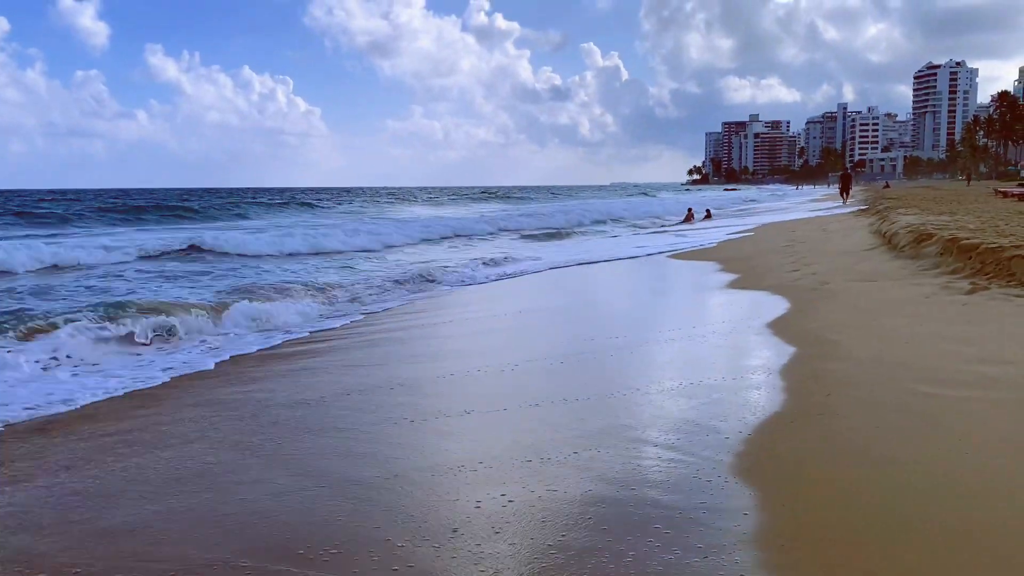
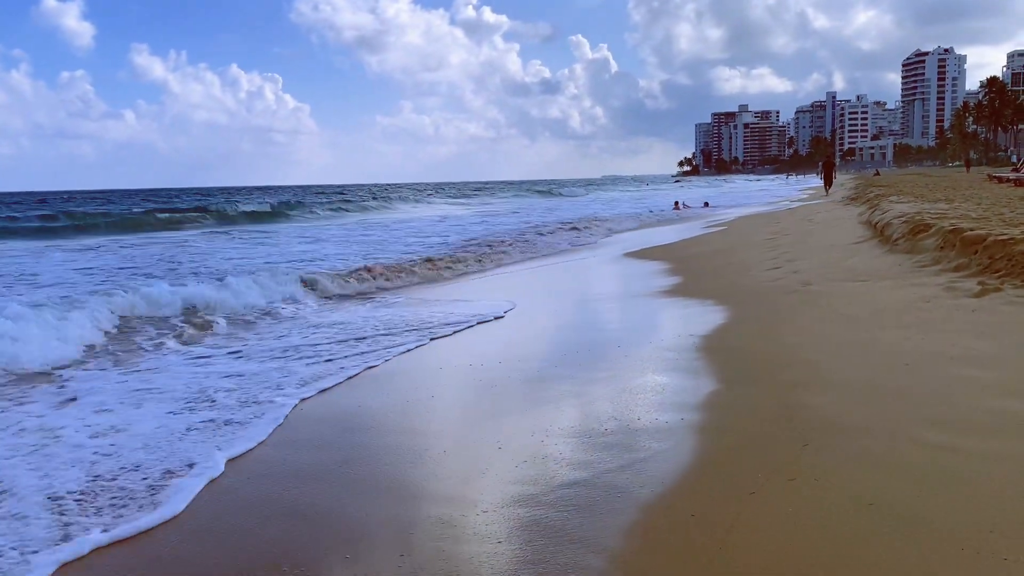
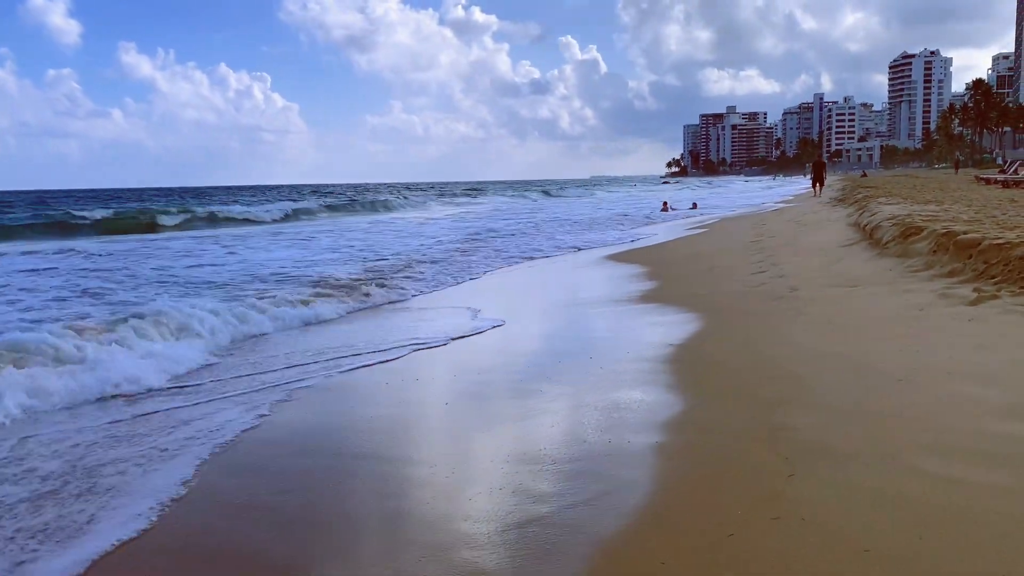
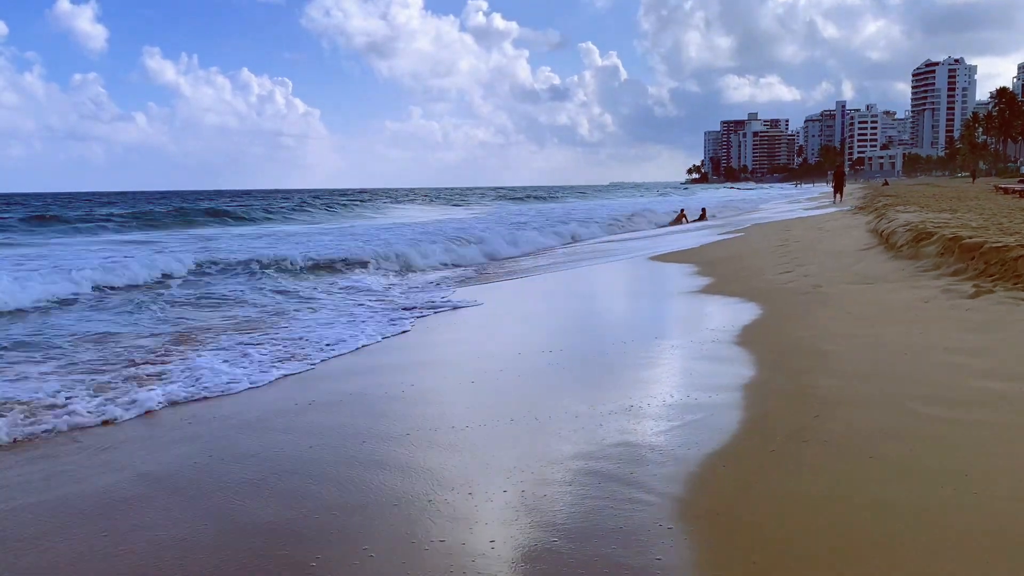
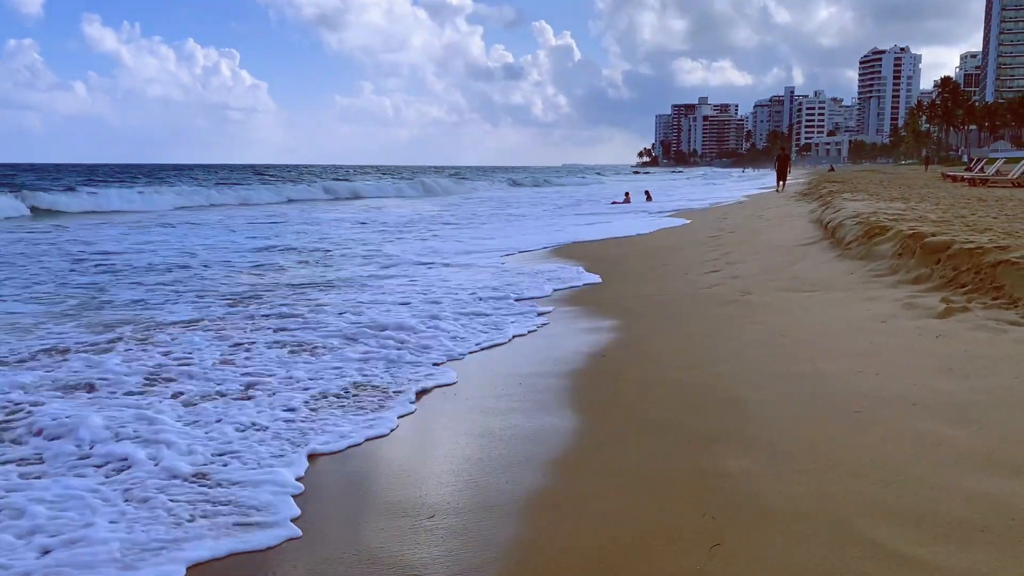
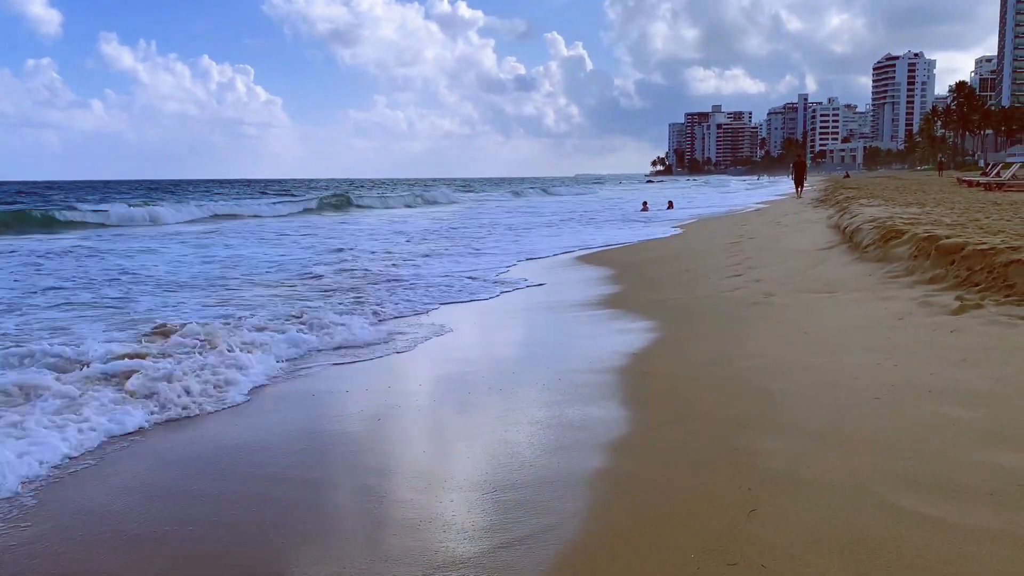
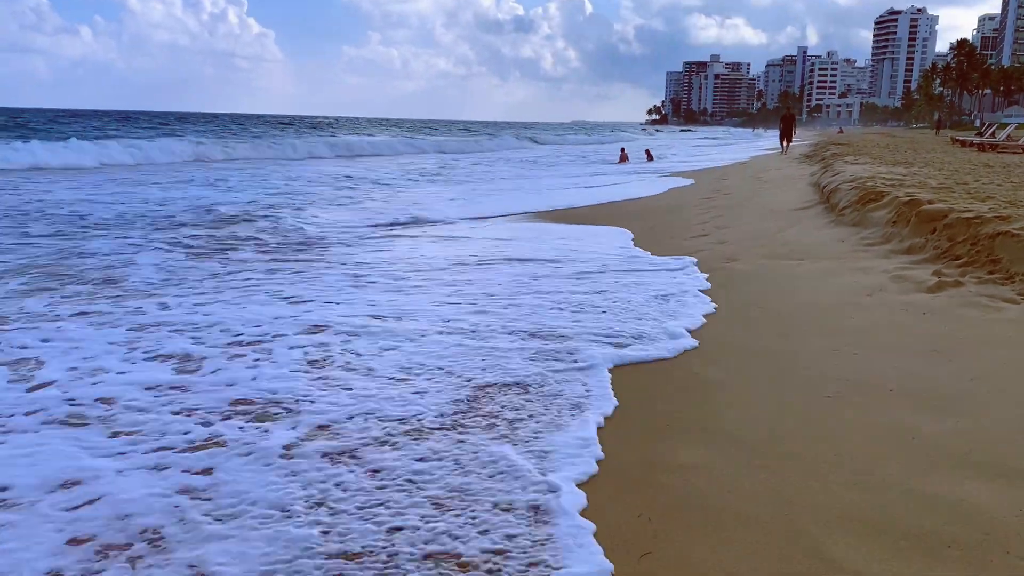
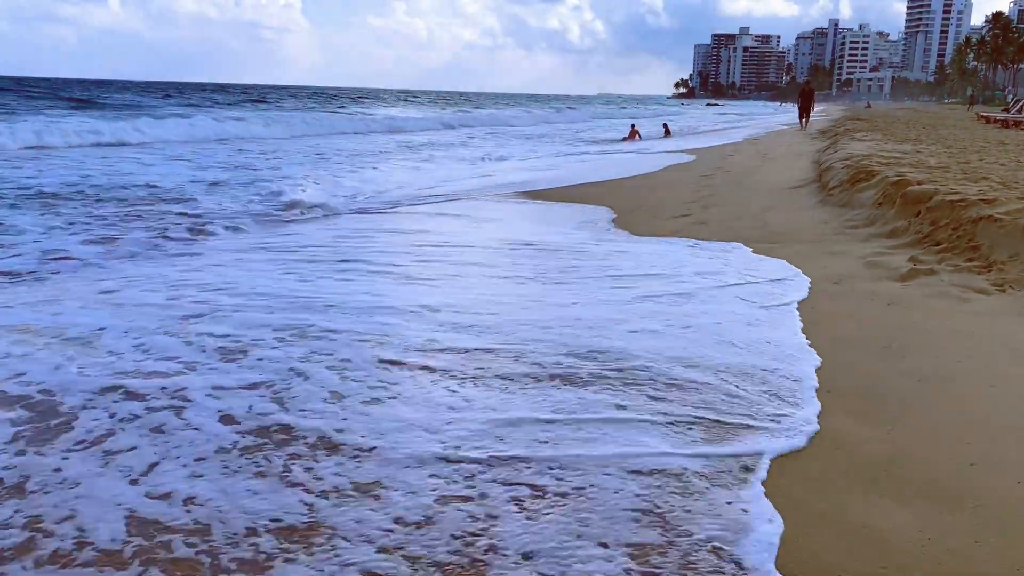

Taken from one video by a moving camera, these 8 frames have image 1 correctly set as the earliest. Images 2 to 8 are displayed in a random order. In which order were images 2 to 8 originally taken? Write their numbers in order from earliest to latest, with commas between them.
4, 2, 3, 6, 5, 7, 8
